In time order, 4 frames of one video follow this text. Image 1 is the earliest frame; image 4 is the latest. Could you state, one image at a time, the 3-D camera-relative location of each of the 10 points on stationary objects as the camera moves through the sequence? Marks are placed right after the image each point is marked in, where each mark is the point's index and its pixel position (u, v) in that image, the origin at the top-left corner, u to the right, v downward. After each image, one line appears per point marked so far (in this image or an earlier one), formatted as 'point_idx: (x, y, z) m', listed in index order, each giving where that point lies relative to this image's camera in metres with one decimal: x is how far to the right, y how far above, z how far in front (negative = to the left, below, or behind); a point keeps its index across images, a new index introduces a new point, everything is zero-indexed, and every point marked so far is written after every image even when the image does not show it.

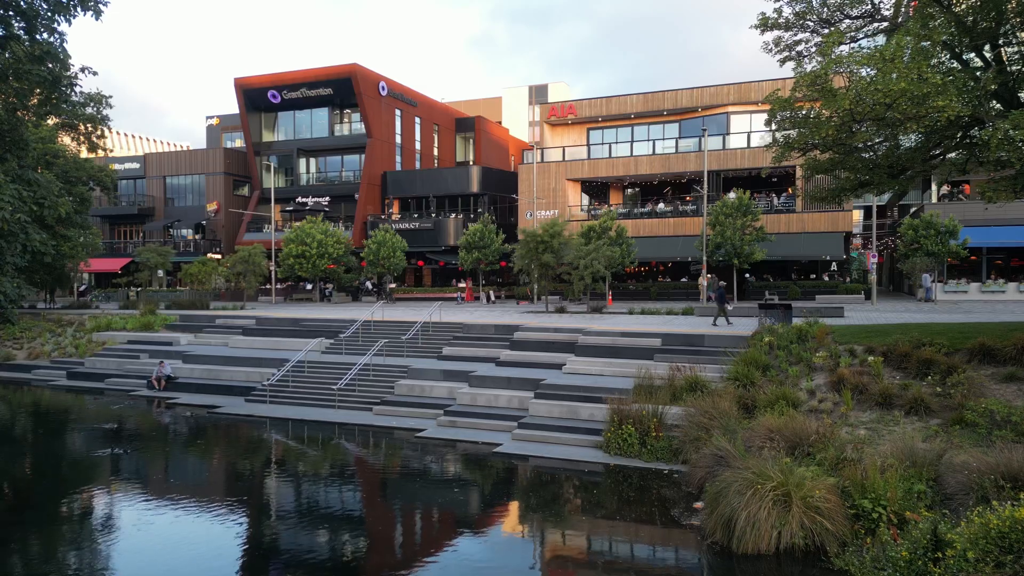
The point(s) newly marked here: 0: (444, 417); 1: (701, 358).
0: (-2.0, -3.8, +18.8) m
1: (+5.8, -2.1, +19.6) m
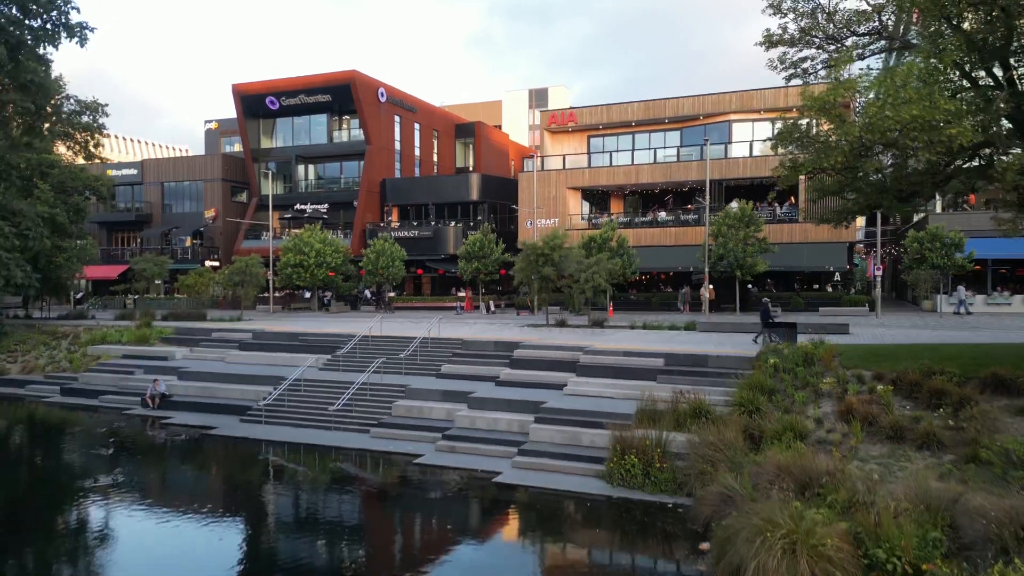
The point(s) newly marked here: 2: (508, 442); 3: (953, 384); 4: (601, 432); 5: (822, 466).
0: (-2.0, -4.4, +18.4) m
1: (+5.8, -2.8, +19.2) m
2: (-0.1, -4.2, +17.8) m
3: (+9.8, -2.1, +14.3) m
4: (+2.3, -3.8, +16.9) m
5: (+5.8, -3.3, +12.0) m
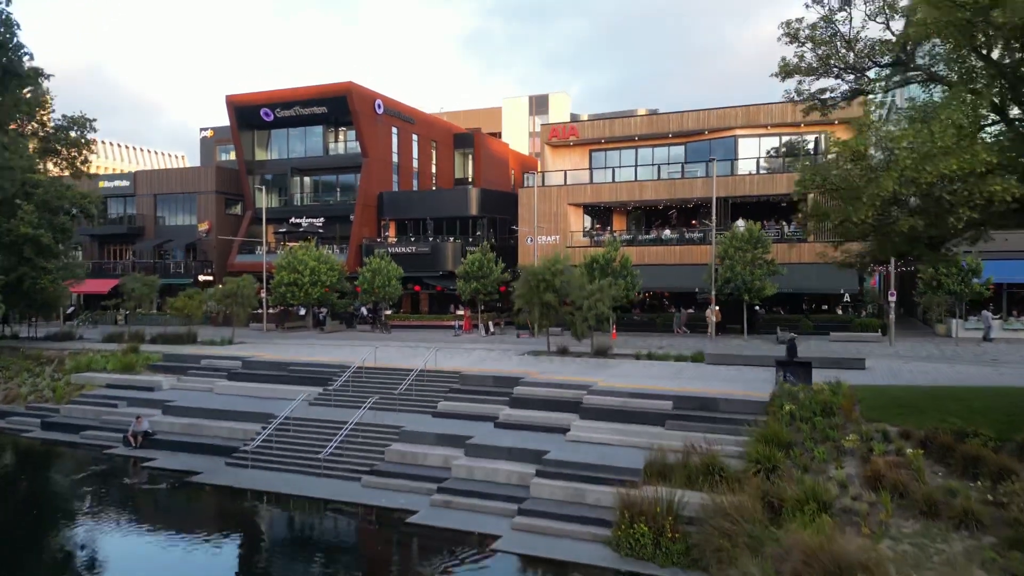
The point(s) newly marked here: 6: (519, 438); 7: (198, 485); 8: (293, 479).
0: (-2.0, -5.5, +17.3) m
1: (+5.8, -3.9, +18.1) m
2: (-0.1, -5.4, +16.7) m
3: (+9.8, -3.3, +13.2) m
4: (+2.3, -5.0, +15.8) m
5: (+5.8, -4.5, +10.9) m
6: (+0.2, -4.4, +19.1) m
7: (-9.4, -5.9, +19.3) m
8: (-6.6, -5.7, +19.3) m
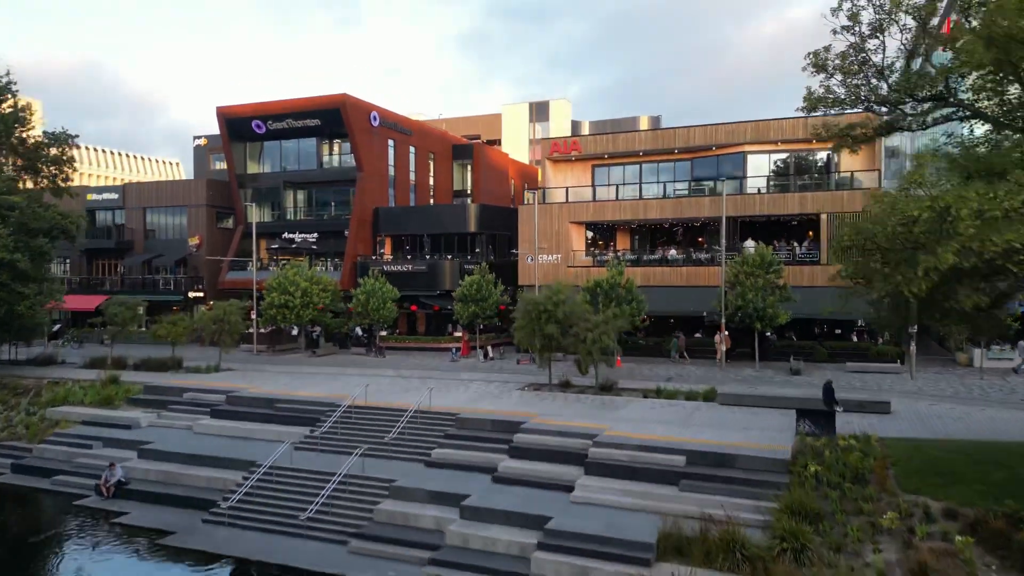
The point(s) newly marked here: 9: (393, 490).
0: (-2.0, -6.8, +15.8) m
1: (+5.7, -5.2, +16.6) m
2: (-0.1, -6.7, +15.2) m
3: (+9.8, -4.6, +11.7) m
4: (+2.3, -6.2, +14.3) m
5: (+5.7, -5.7, +9.4) m
6: (+0.2, -5.7, +17.6) m
7: (-9.4, -7.2, +17.8) m
8: (-6.6, -7.0, +17.8) m
9: (-3.5, -5.9, +18.8) m
